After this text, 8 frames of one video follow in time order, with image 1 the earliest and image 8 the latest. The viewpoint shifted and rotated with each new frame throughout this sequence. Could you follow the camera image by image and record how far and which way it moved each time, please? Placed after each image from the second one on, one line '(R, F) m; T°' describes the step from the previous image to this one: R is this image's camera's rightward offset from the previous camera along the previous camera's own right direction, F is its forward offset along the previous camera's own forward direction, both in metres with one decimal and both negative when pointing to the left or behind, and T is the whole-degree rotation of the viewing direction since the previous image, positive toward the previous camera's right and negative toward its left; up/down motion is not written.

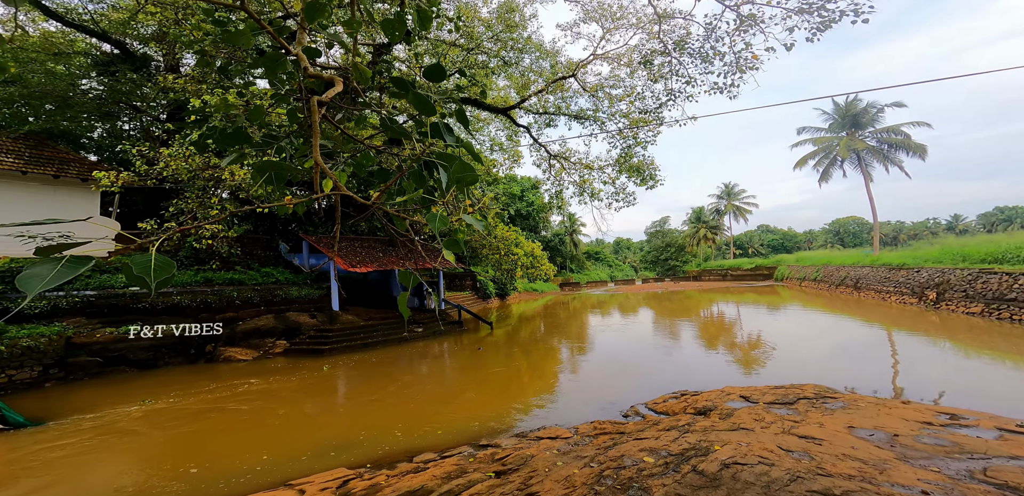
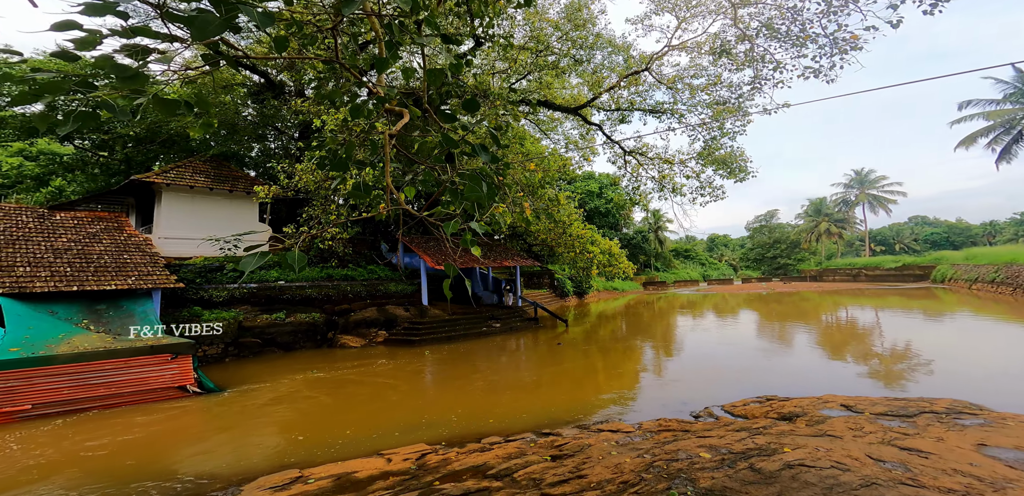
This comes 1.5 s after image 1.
(+0.3, -0.2) m; -10°
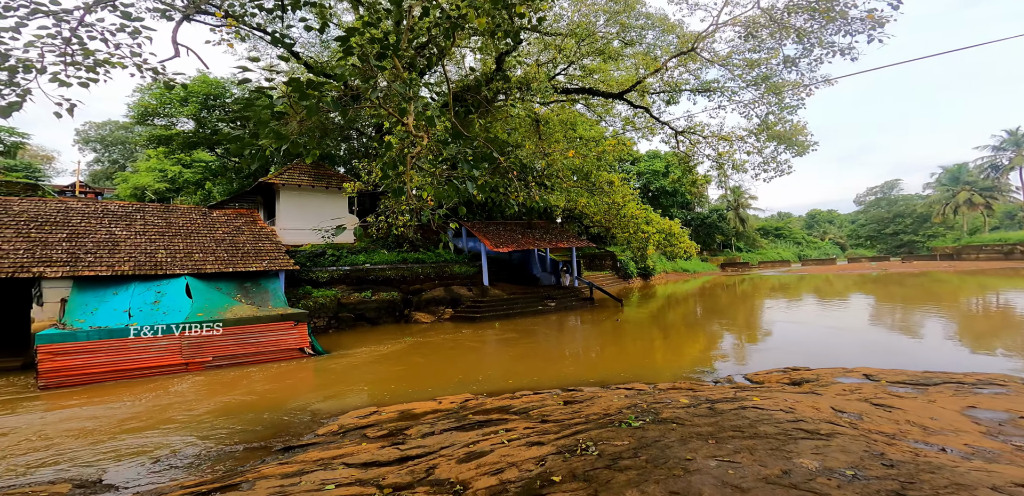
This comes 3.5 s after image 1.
(+0.7, -0.9) m; -10°
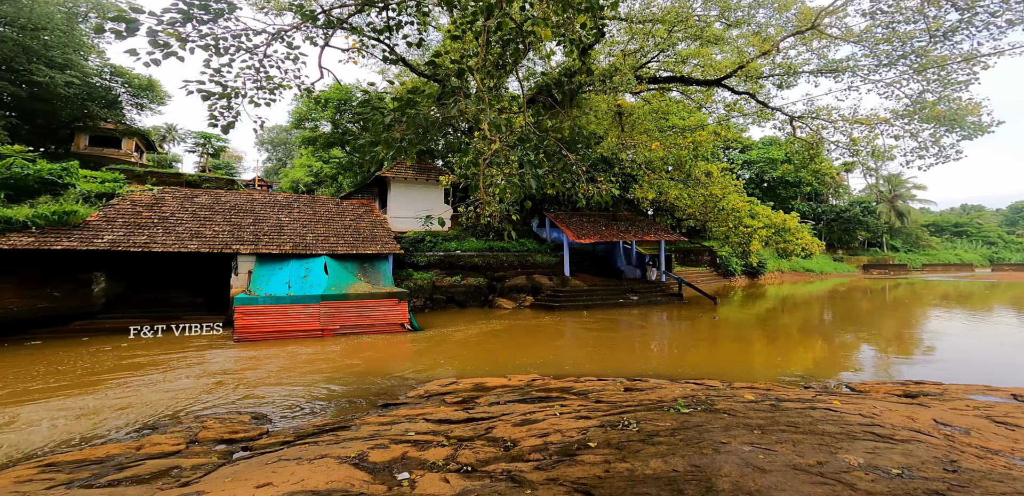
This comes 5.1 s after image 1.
(+0.3, -0.3) m; -12°
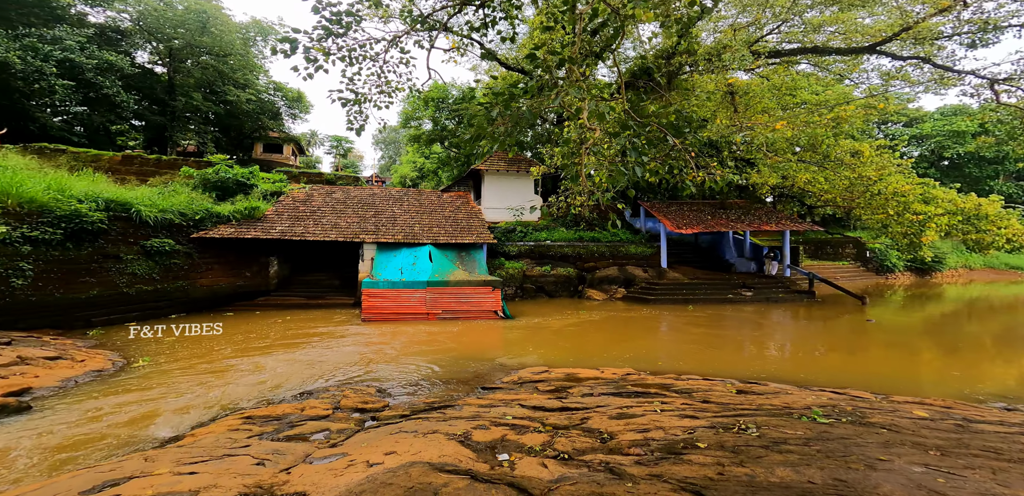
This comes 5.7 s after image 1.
(-0.1, 0.0) m; -10°
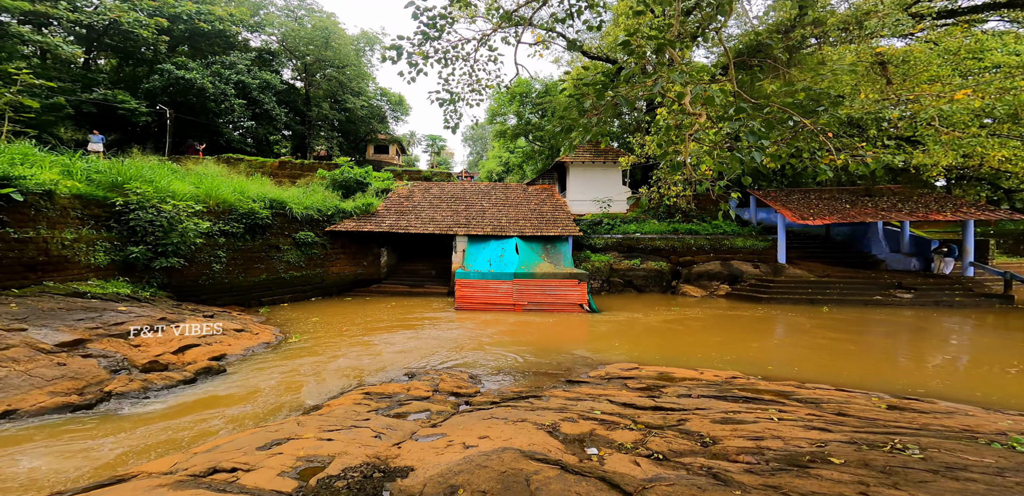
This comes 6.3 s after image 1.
(-0.1, +0.1) m; -10°
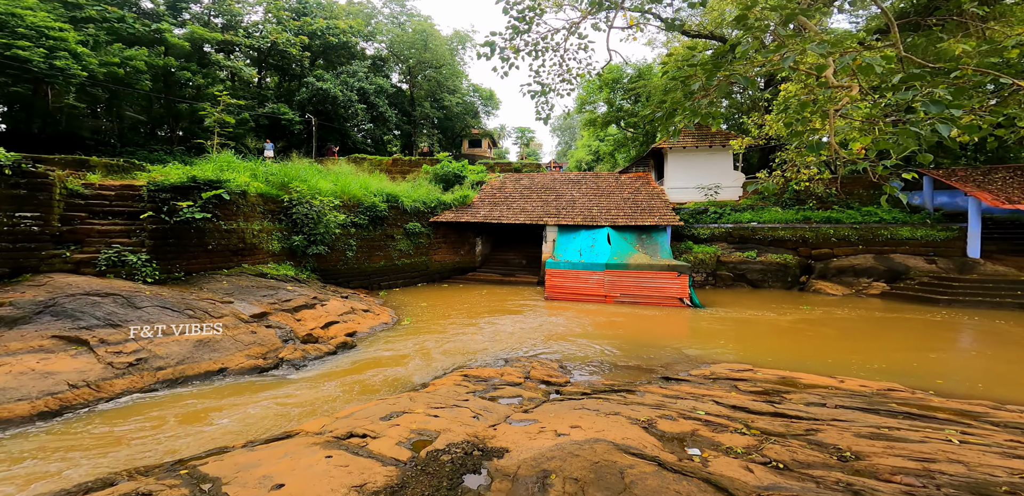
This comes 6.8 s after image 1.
(-0.3, -0.1) m; -12°
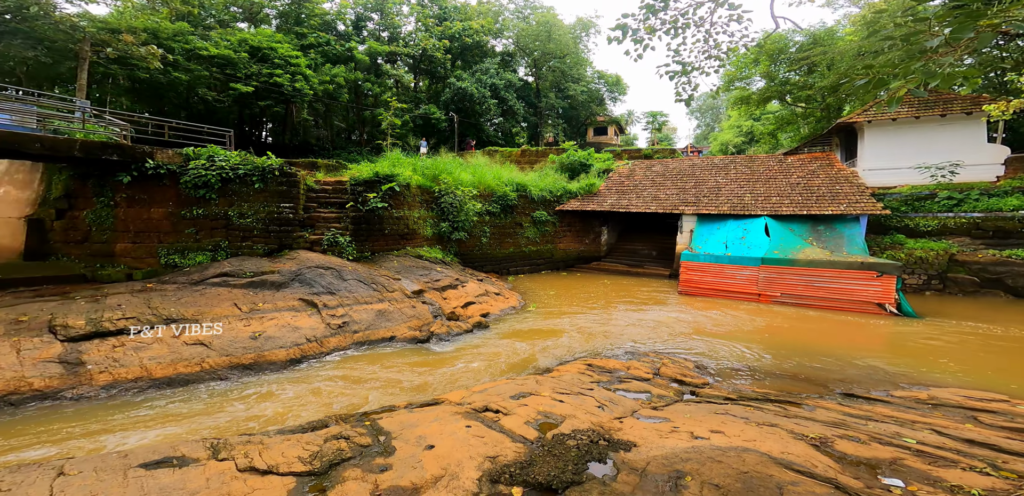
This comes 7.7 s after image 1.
(-0.5, +0.1) m; -18°
